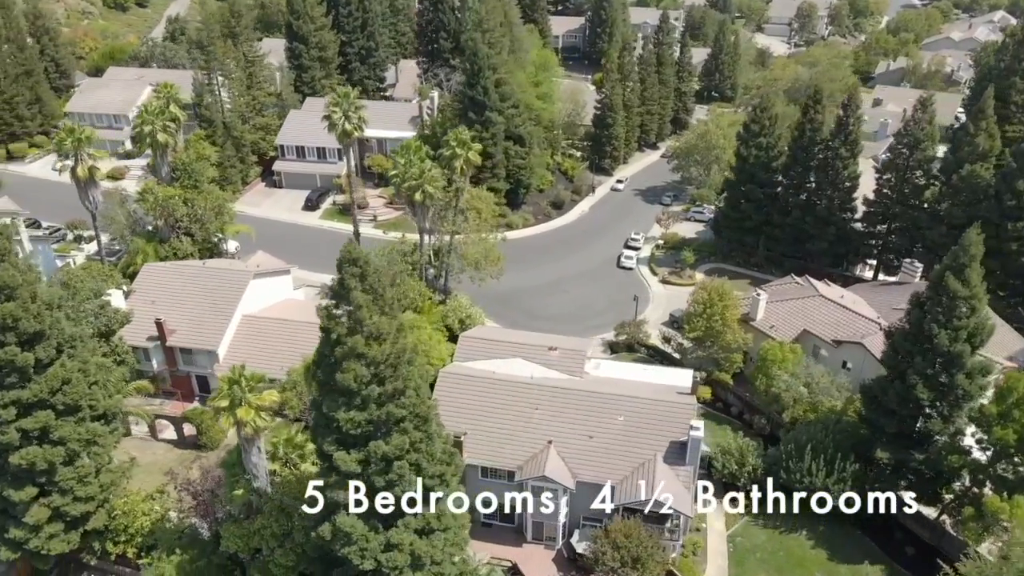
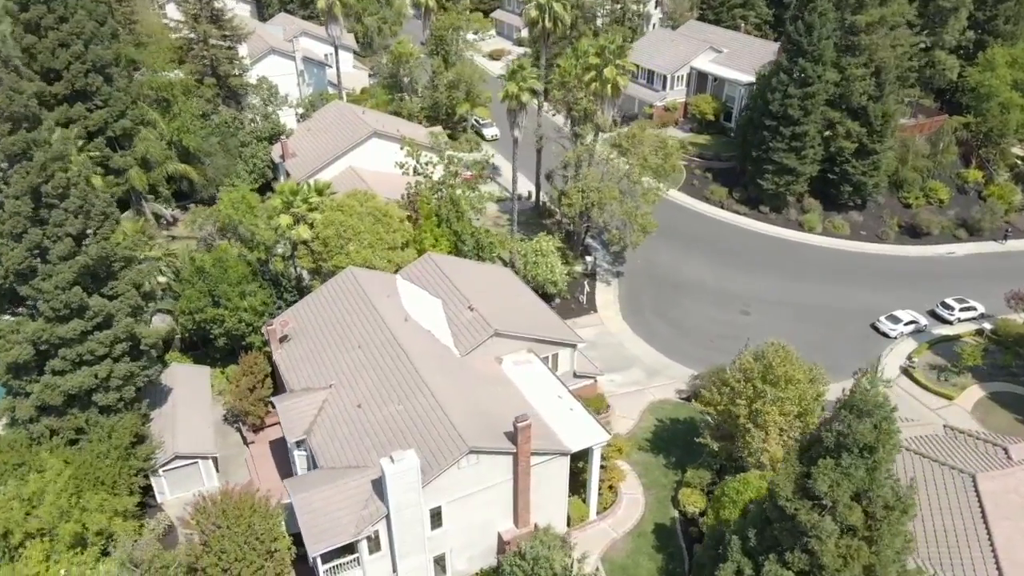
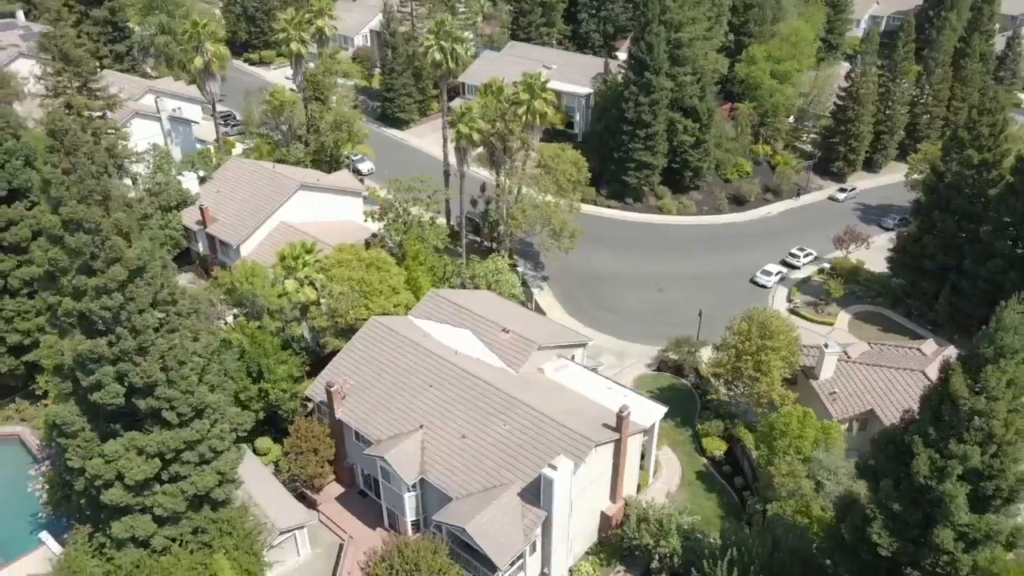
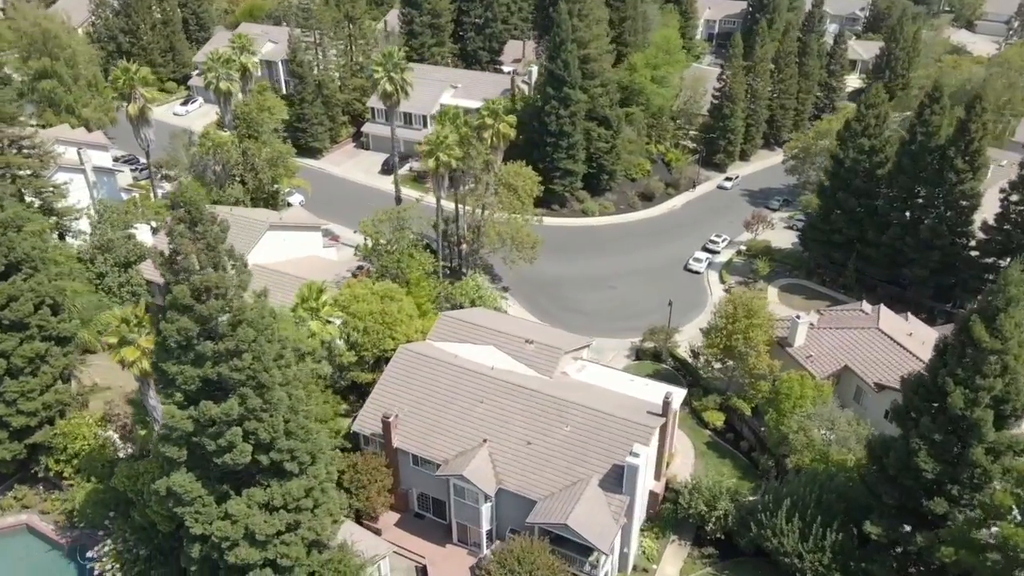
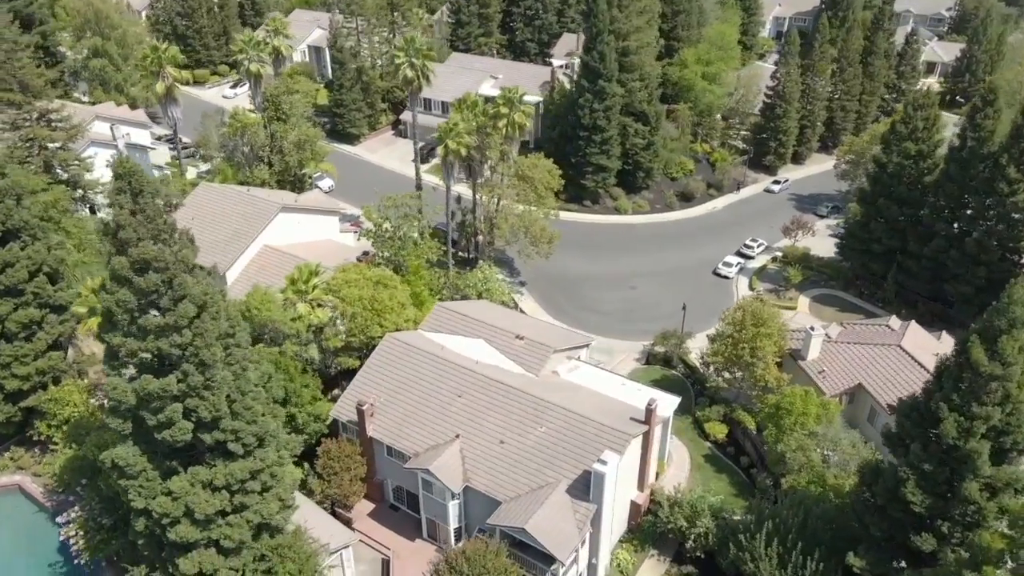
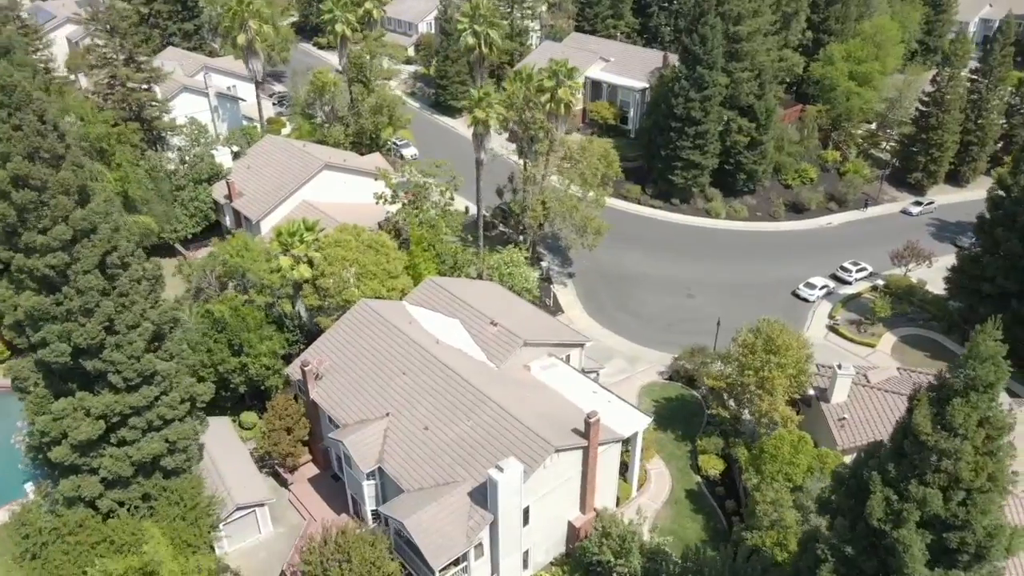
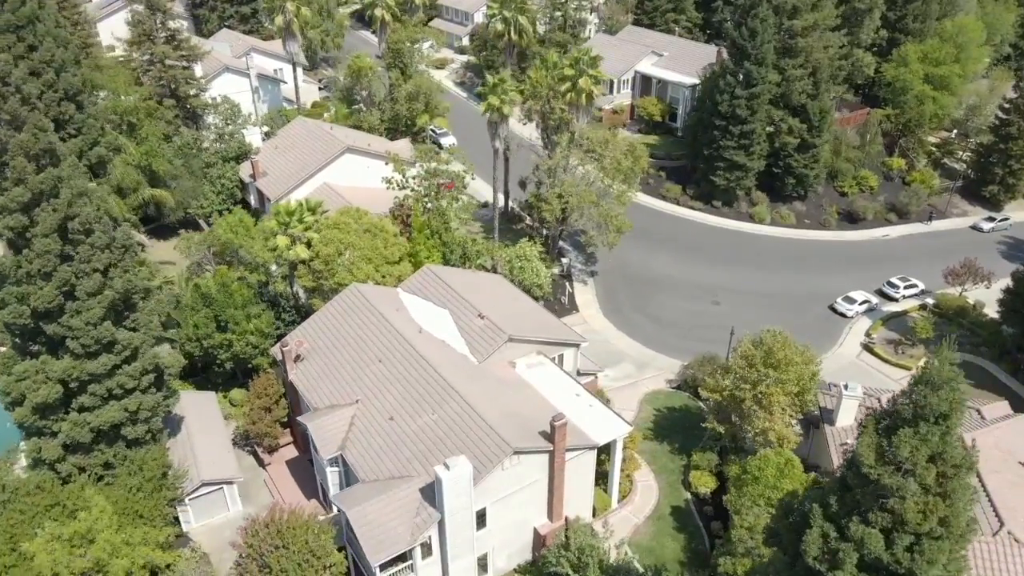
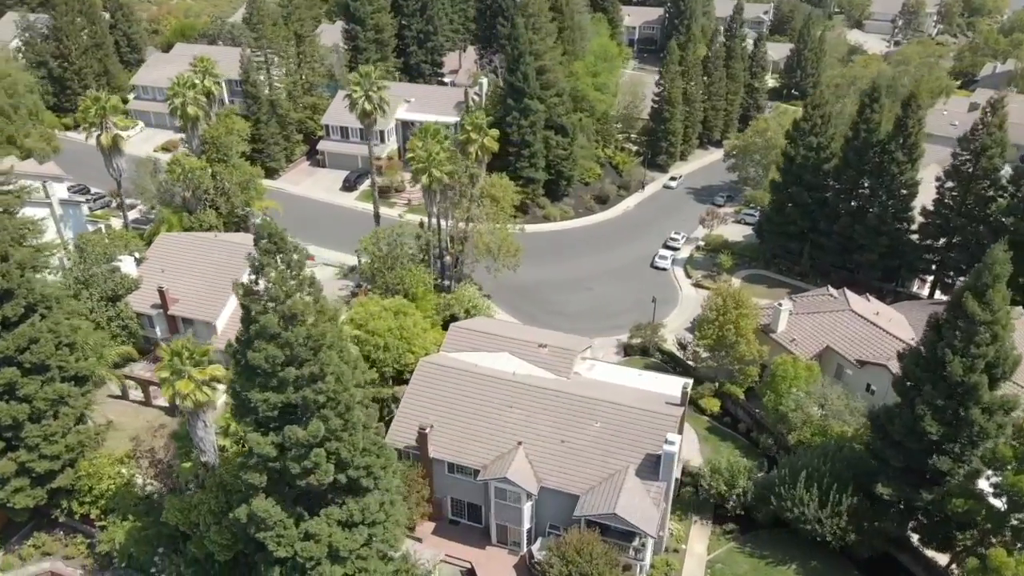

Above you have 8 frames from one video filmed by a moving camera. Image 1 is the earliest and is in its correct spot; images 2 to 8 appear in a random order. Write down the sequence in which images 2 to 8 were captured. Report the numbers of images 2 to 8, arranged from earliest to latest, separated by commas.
8, 4, 5, 3, 6, 7, 2
